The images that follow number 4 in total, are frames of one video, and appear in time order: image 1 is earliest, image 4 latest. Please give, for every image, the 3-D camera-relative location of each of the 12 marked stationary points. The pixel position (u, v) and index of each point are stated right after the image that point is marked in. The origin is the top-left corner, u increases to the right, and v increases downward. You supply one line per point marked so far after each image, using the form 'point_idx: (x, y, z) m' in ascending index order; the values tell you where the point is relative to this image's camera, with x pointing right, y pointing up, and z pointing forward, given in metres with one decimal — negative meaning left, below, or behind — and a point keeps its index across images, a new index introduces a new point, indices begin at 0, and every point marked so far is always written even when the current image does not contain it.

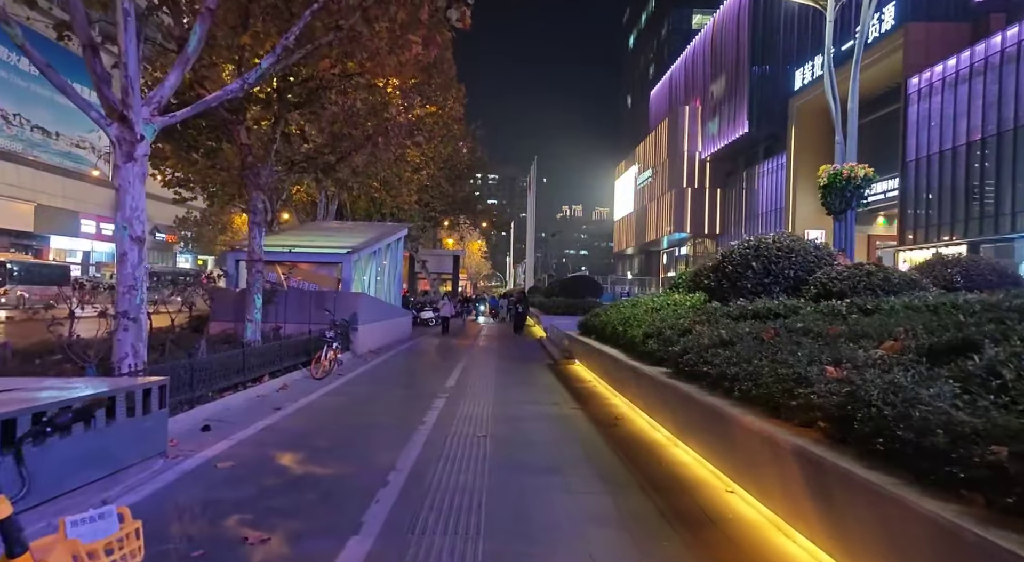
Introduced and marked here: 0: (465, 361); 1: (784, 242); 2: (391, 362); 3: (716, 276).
0: (-1.3, -2.2, +19.7) m
1: (+4.1, +0.6, +10.8) m
2: (-3.2, -2.1, +19.1) m
3: (+3.2, +0.1, +11.3) m
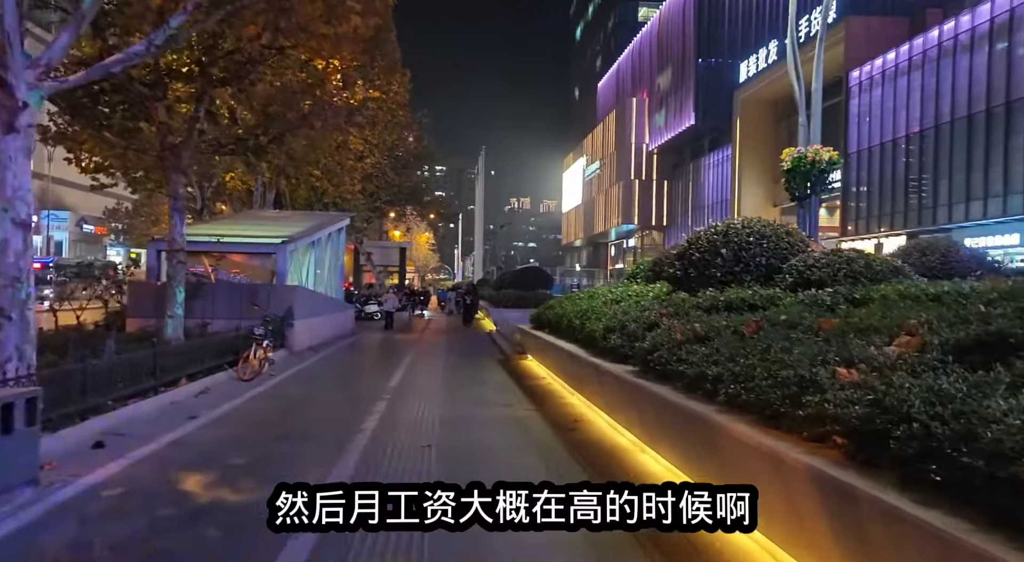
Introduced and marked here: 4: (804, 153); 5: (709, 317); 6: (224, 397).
0: (-2.6, -2.0, +18.5) m
1: (+3.4, +0.7, +10.0) m
2: (-4.5, -1.9, +17.8) m
3: (+2.5, +0.2, +10.5) m
4: (+5.4, +2.4, +13.5) m
5: (+2.2, -0.4, +8.0) m
6: (-4.6, -1.8, +11.6) m
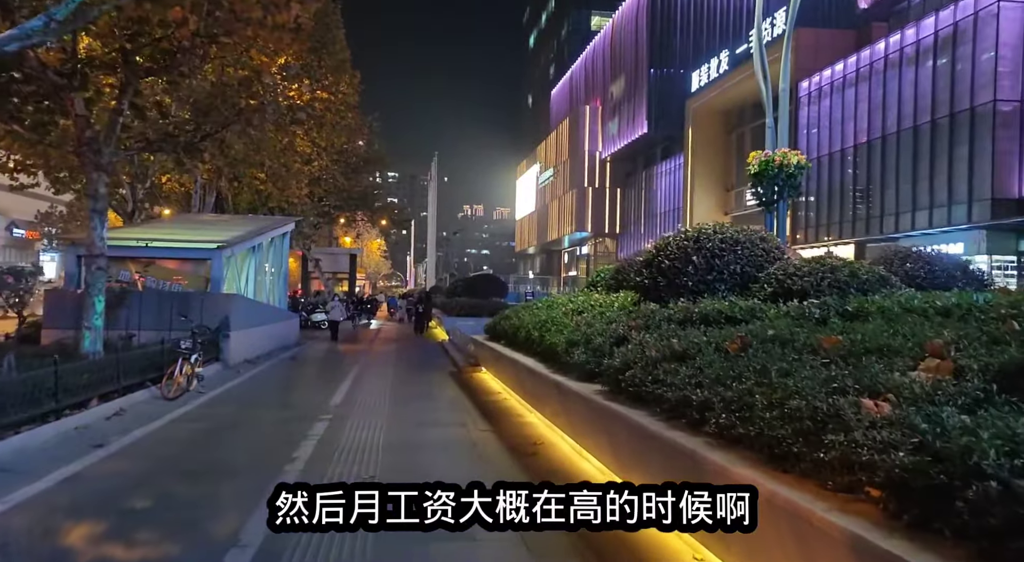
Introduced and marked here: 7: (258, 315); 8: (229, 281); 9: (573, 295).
0: (-3.7, -2.2, +17.4) m
1: (+2.8, +0.6, +9.3) m
2: (-5.6, -2.1, +16.5) m
3: (+1.8, +0.1, +9.7) m
4: (+4.6, +2.2, +12.9) m
5: (+1.7, -0.5, +7.2) m
6: (-5.3, -1.9, +10.3) m
7: (-6.9, -1.0, +19.8) m
8: (-7.5, 0.0, +19.1) m
9: (+1.2, -0.3, +14.2) m
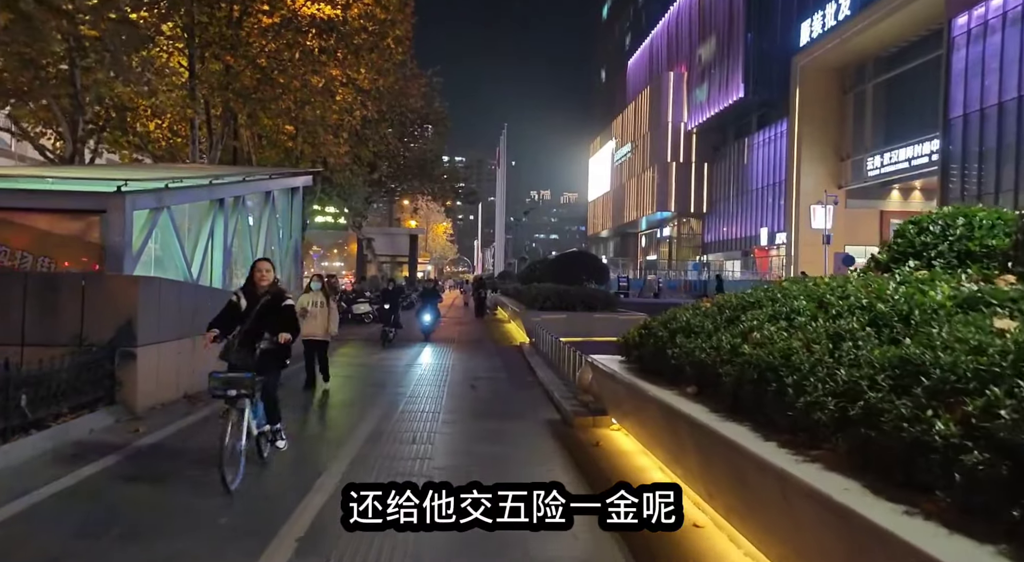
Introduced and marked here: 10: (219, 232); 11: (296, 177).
0: (-1.8, -1.8, +9.1) m
1: (+4.0, +0.8, +0.4) m
2: (-3.7, -1.8, +8.4) m
3: (+3.1, +0.3, +0.9) m
4: (+6.1, +2.5, +3.8) m
5: (+2.7, -0.4, -1.6) m
6: (-3.9, -1.7, +2.2) m
7: (-4.7, -0.6, +11.8) m
8: (-5.3, +0.4, +11.1) m
9: (+2.9, 0.0, +5.4) m
10: (-5.3, +0.9, +13.0) m
11: (-4.9, +2.3, +16.1) m
